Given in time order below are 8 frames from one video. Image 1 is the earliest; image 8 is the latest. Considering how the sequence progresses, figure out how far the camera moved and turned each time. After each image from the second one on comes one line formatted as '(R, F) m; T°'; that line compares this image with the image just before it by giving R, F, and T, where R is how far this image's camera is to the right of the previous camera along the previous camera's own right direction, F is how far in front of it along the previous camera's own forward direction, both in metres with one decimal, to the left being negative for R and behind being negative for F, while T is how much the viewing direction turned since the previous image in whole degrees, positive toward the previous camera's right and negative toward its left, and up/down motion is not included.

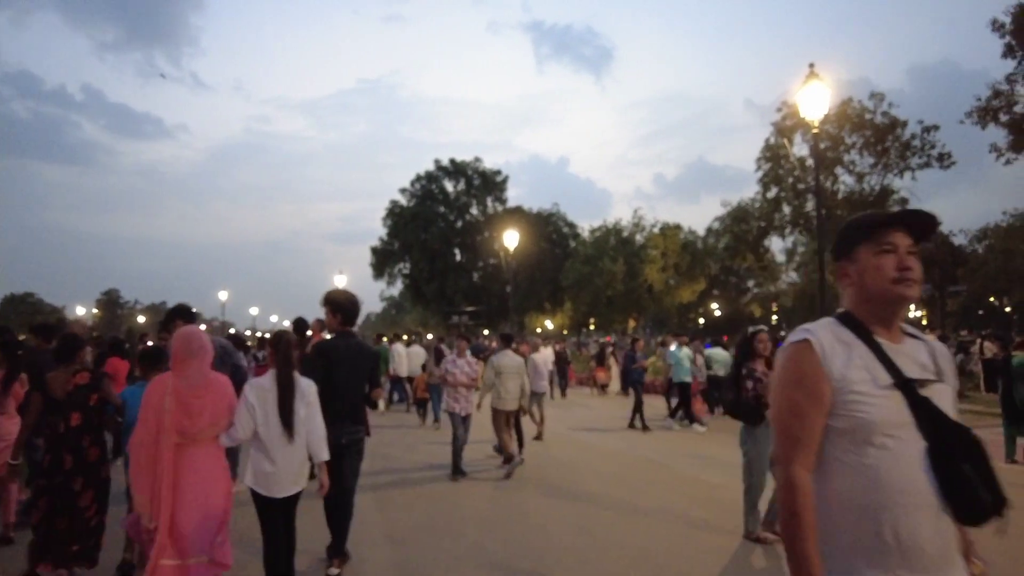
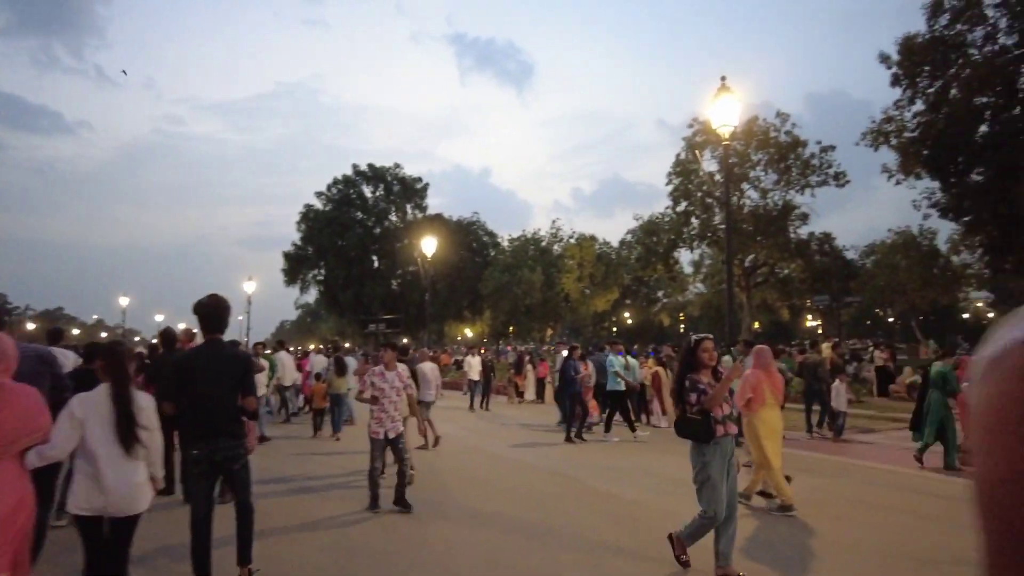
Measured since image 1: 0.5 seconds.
(+0.1, -0.3) m; +6°
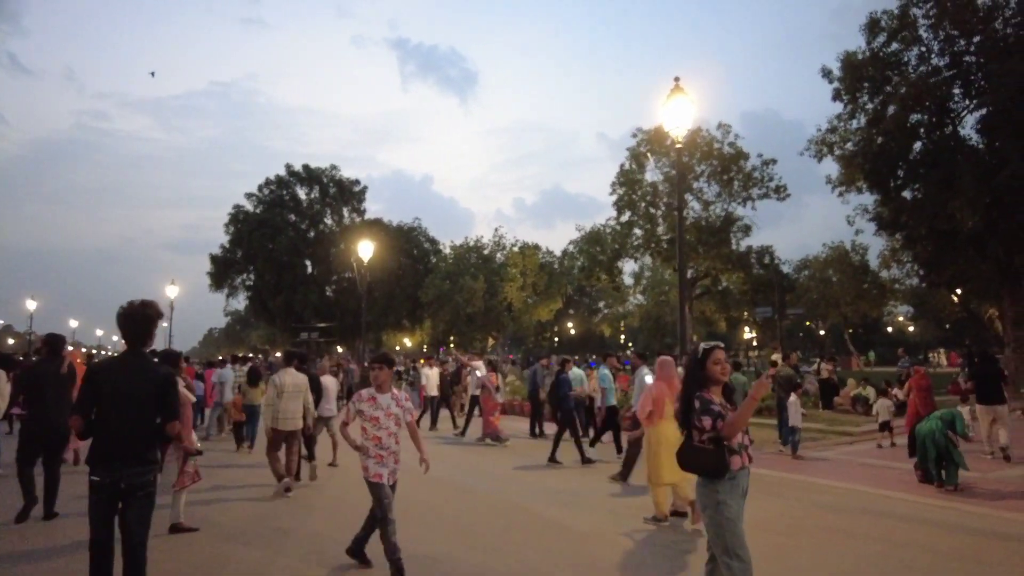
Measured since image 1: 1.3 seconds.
(0.0, +0.6) m; +4°
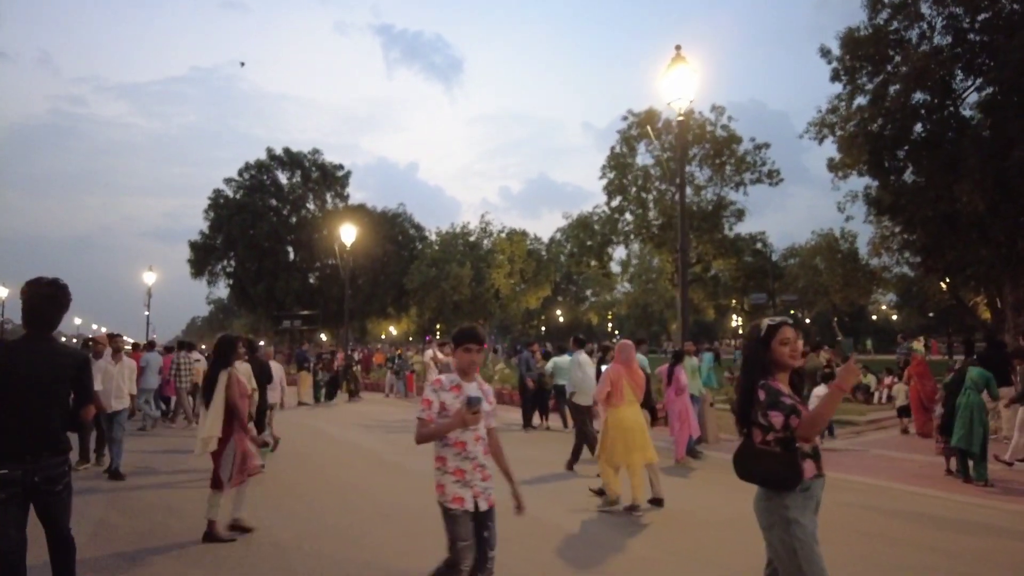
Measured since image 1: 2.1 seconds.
(-0.1, +0.7) m; +1°
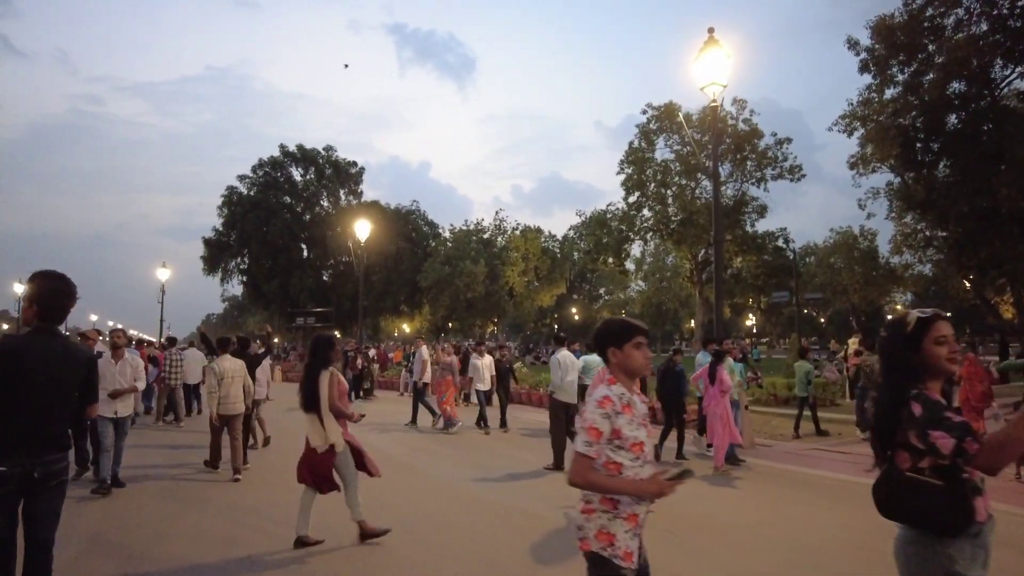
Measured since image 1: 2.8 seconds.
(-0.2, +0.5) m; -1°
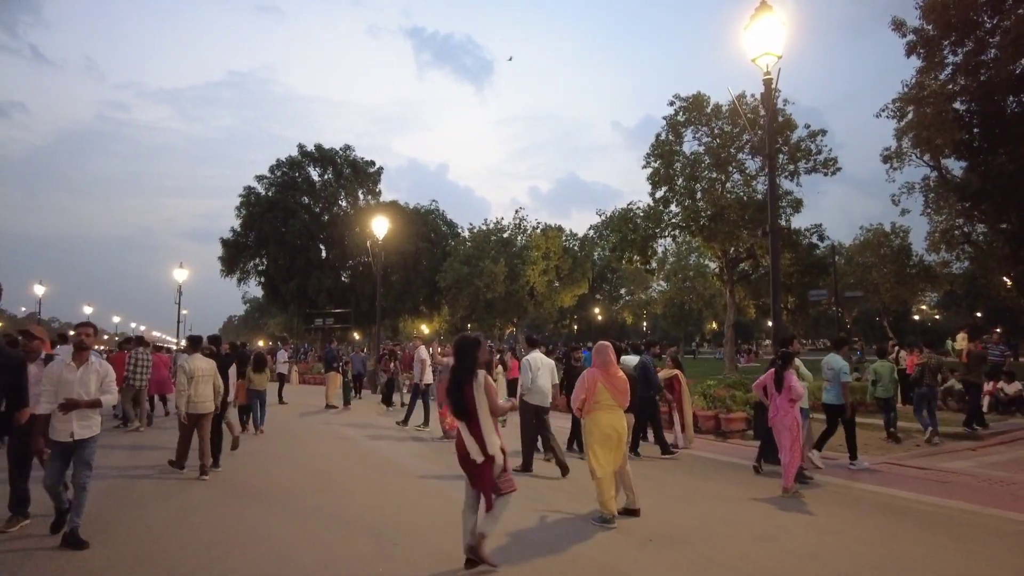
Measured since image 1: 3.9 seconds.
(-0.2, +1.0) m; -1°
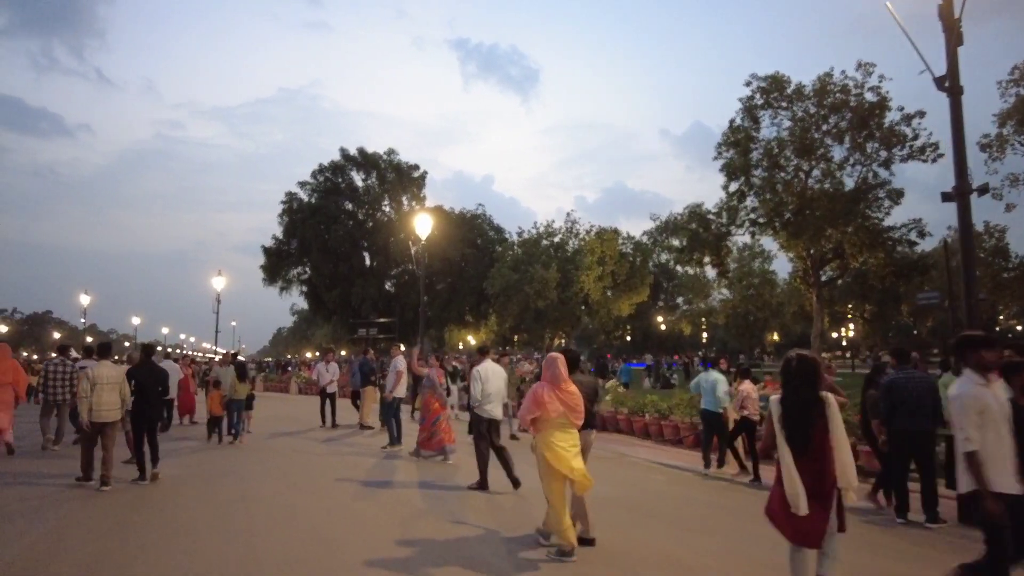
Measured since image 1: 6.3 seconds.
(-0.3, +2.8) m; -3°
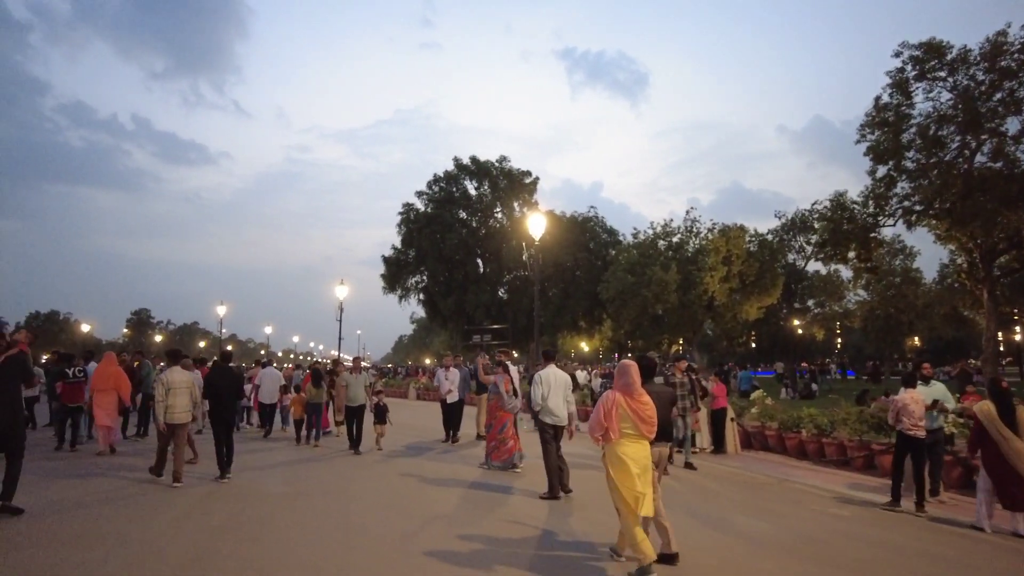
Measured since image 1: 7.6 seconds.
(-0.2, +2.1) m; -8°
